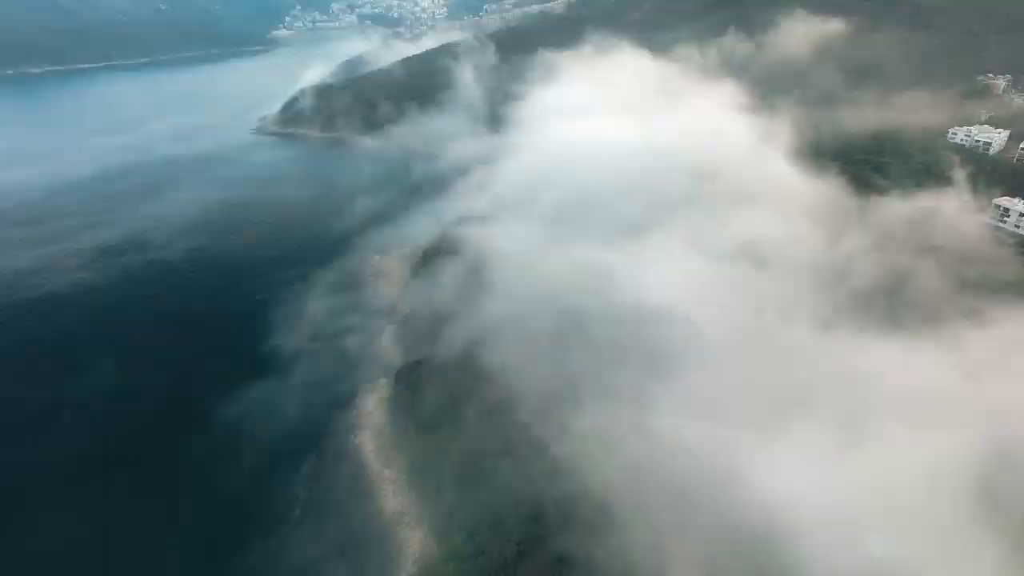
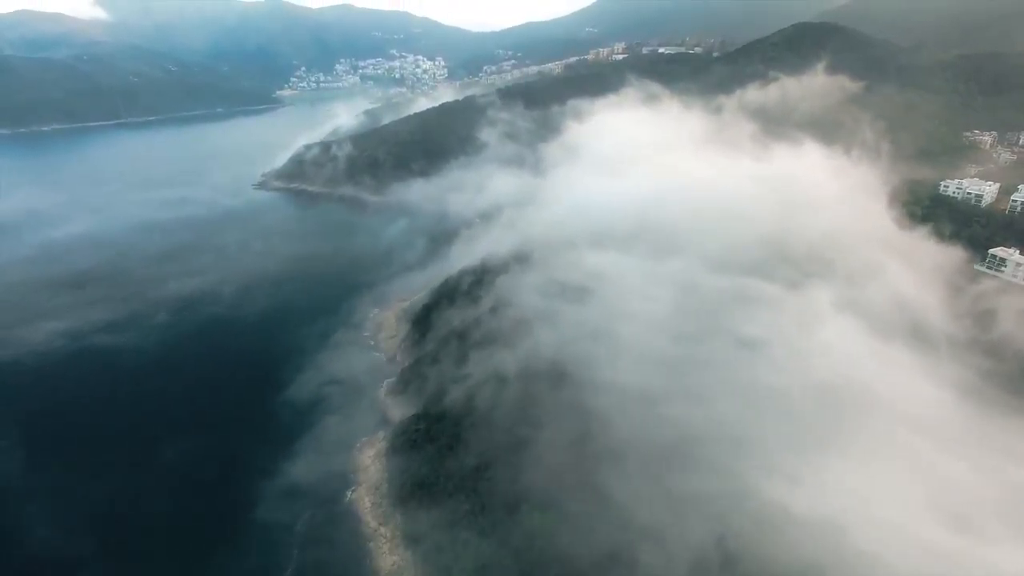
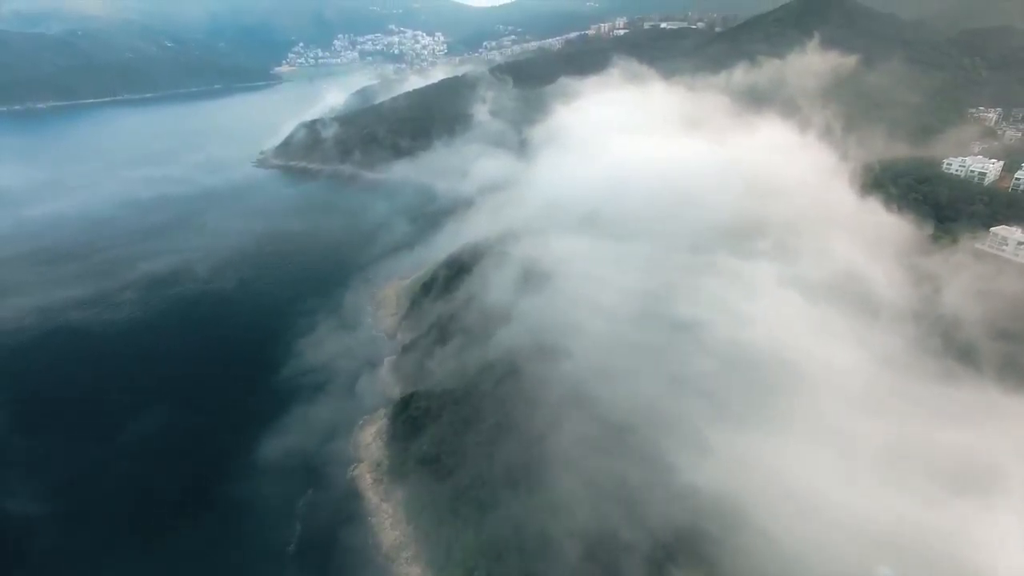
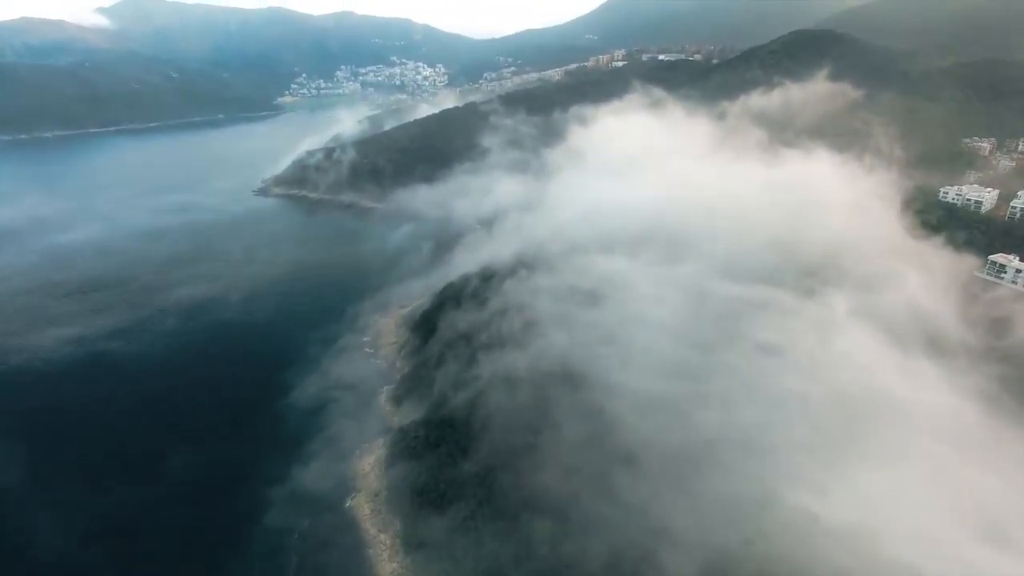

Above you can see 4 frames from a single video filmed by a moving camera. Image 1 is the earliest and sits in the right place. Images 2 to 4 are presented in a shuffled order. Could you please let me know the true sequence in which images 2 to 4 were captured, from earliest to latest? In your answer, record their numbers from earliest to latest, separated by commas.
3, 2, 4
